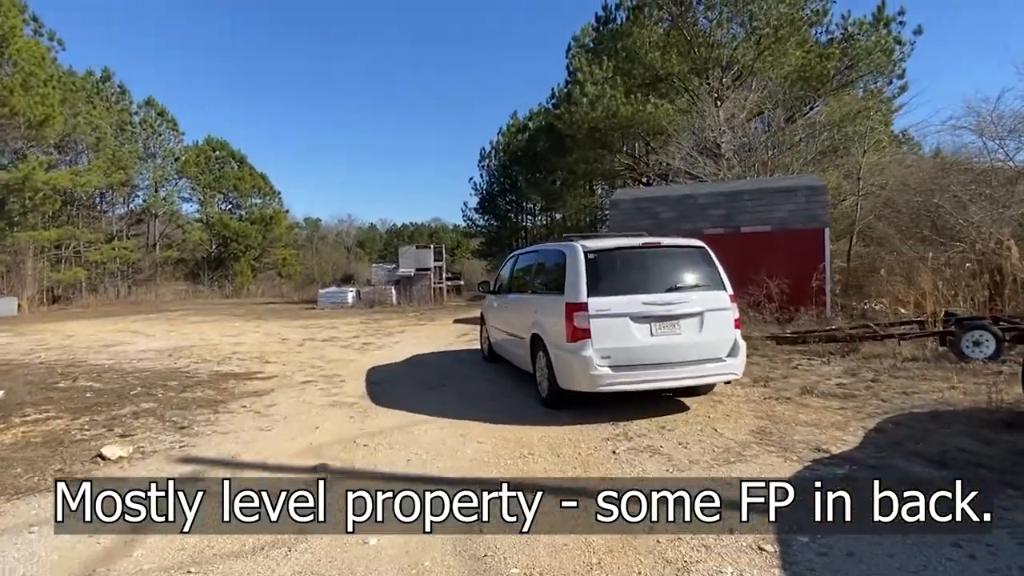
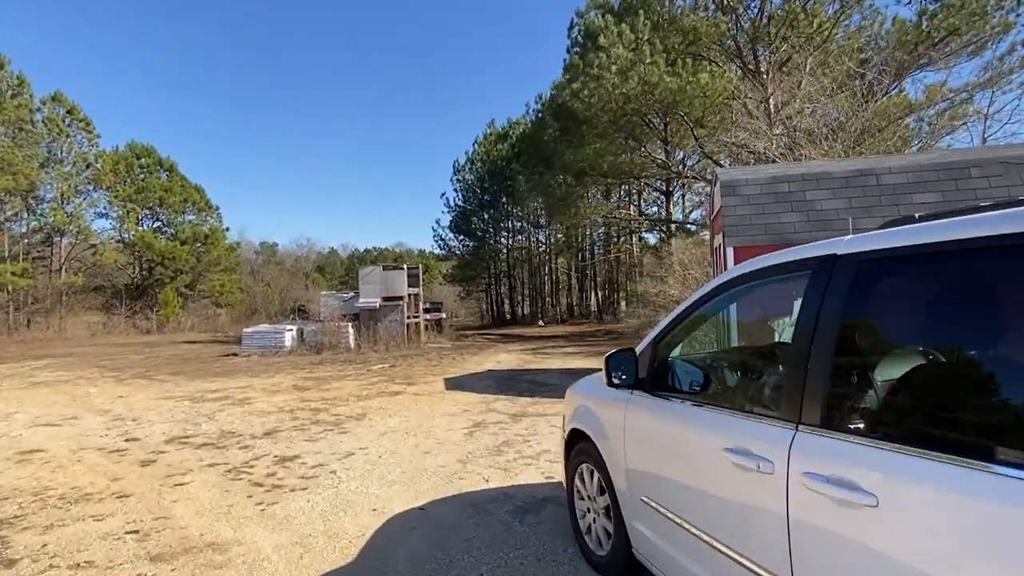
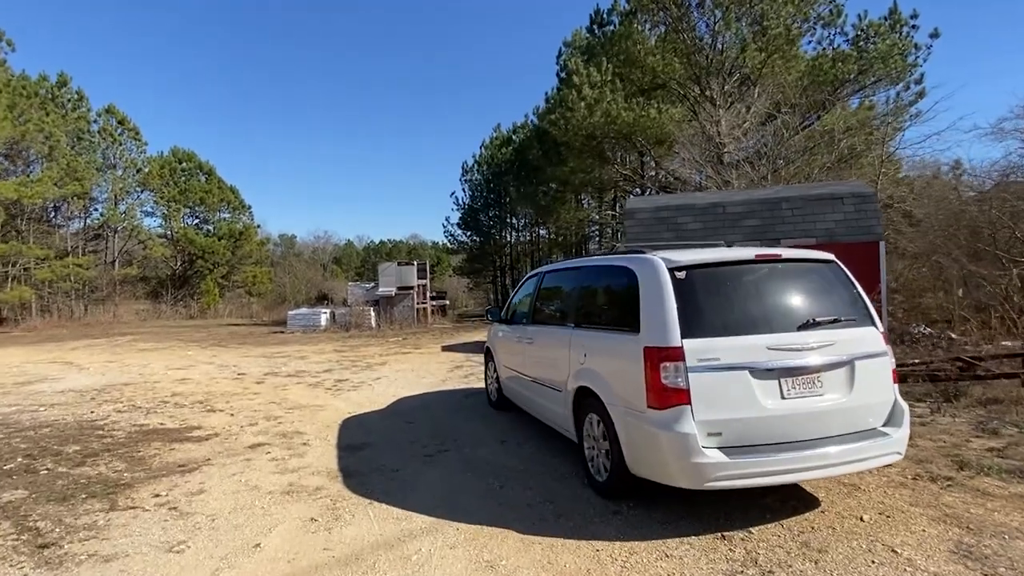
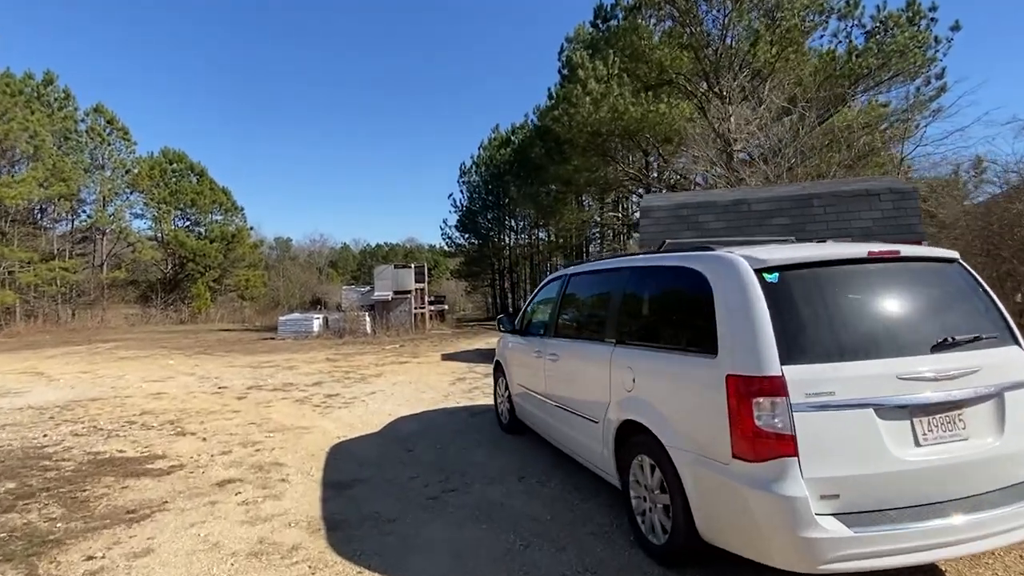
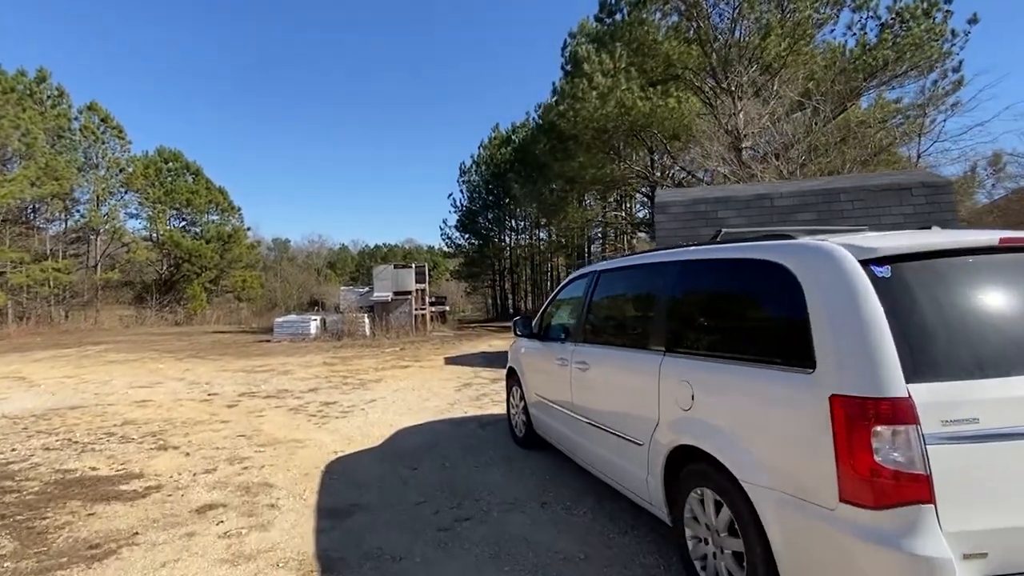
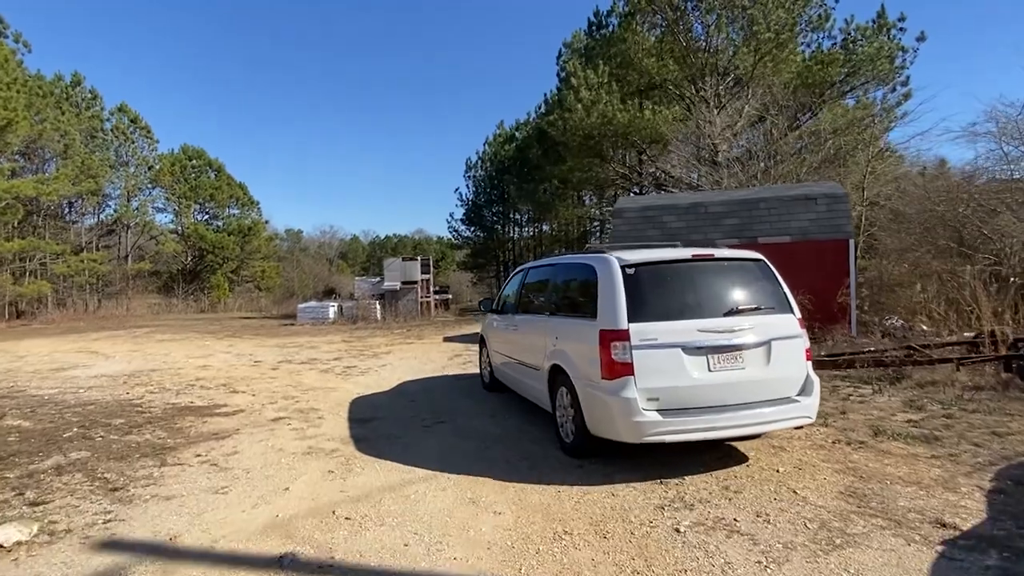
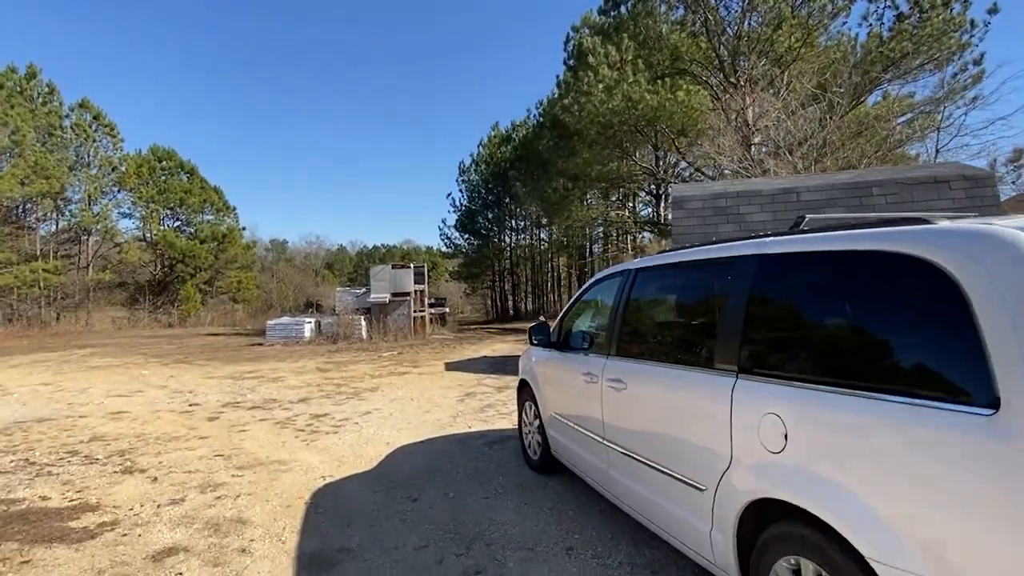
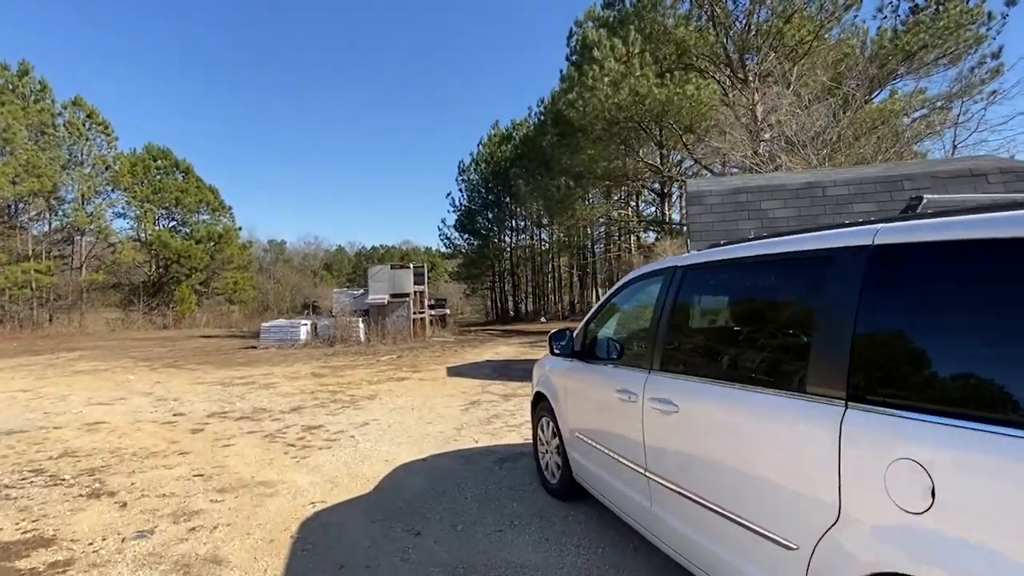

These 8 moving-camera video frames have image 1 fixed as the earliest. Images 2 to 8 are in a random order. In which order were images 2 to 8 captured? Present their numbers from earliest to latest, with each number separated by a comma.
6, 3, 4, 5, 7, 8, 2
